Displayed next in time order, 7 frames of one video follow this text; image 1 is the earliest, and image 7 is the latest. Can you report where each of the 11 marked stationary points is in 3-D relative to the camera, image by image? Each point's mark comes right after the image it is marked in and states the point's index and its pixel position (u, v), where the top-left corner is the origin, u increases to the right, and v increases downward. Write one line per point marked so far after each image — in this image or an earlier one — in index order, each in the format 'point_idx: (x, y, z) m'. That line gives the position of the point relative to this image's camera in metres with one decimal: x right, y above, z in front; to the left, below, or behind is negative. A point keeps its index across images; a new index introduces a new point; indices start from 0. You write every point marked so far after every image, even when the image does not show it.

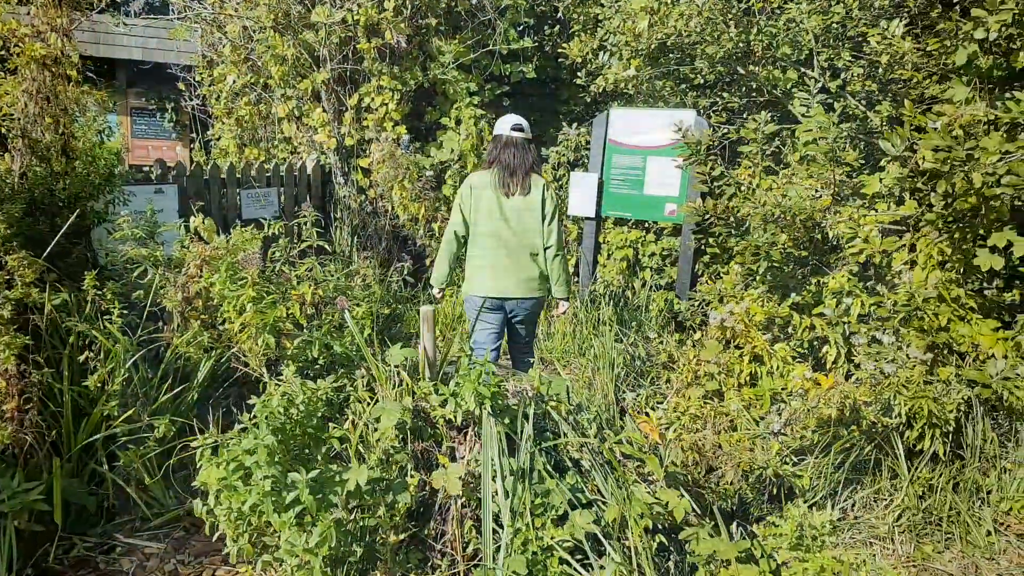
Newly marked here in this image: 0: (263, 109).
0: (-2.3, +1.6, +7.0) m
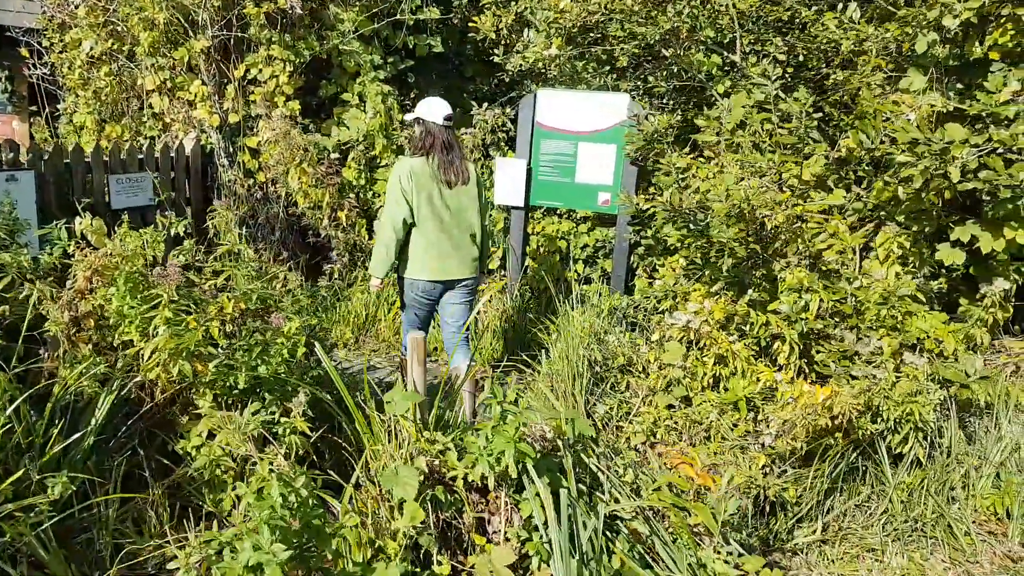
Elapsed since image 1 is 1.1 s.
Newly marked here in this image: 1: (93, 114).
0: (-3.1, +1.7, +6.2) m
1: (-3.3, +1.4, +6.2) m
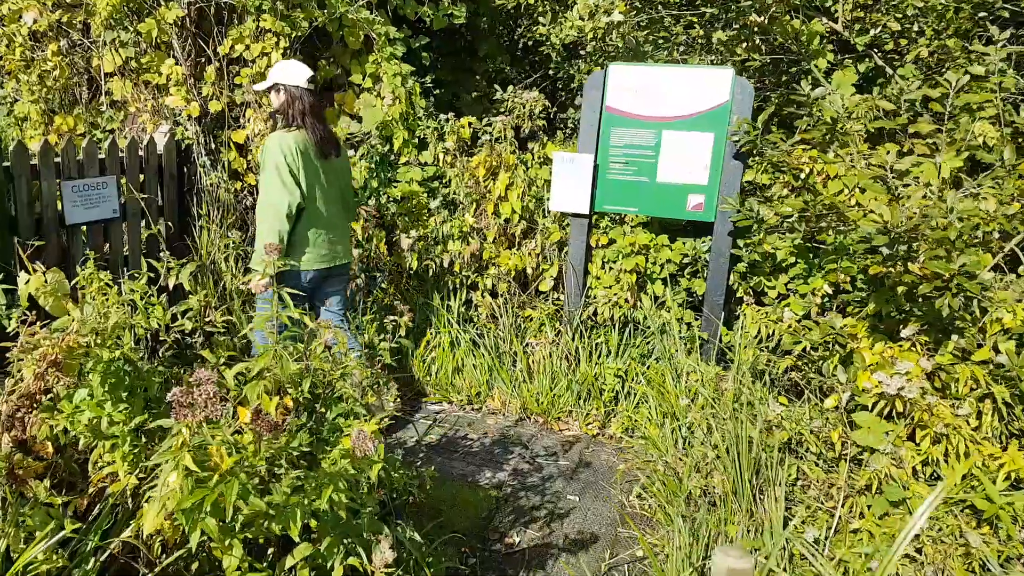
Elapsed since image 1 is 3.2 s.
0: (-2.8, +1.5, +5.0) m
1: (-3.1, +1.2, +5.0) m
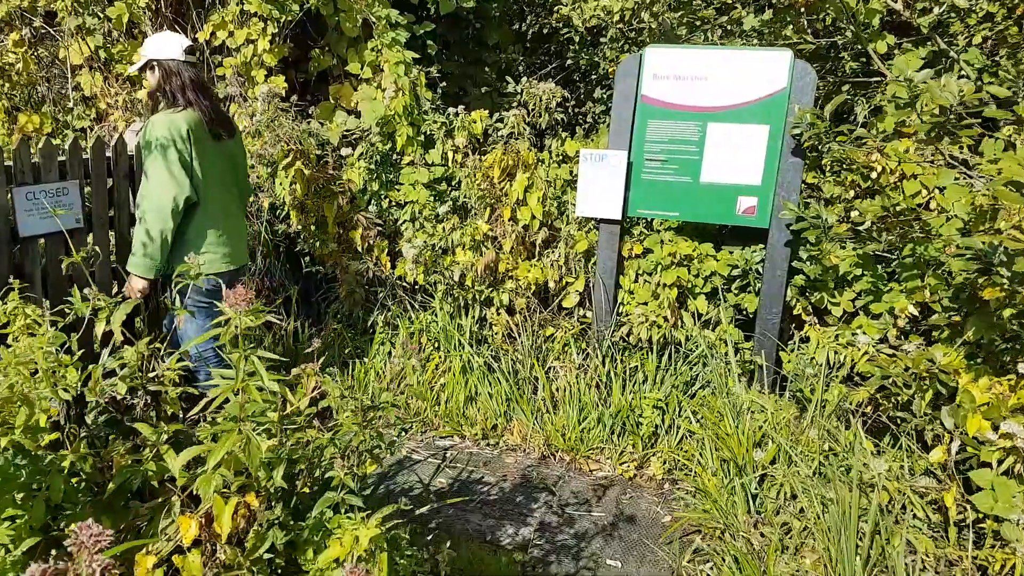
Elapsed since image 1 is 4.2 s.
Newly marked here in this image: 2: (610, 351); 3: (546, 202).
0: (-2.7, +1.4, +4.4) m
1: (-3.0, +1.1, +4.5) m
2: (+0.5, -0.3, +3.7) m
3: (+0.2, +0.4, +3.8) m
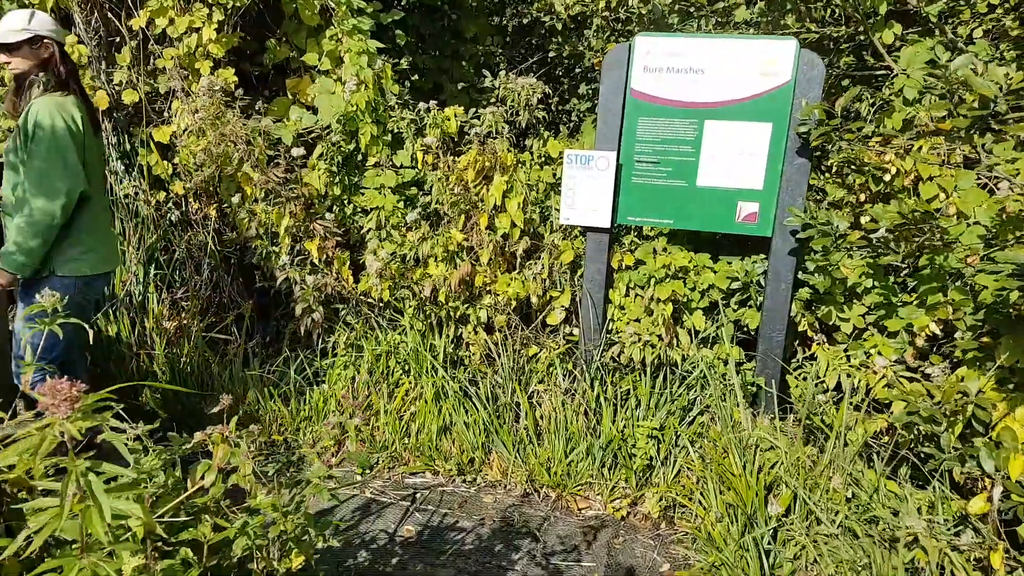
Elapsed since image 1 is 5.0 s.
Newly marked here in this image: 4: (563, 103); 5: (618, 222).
0: (-2.8, +1.3, +4.0) m
1: (-3.1, +1.0, +4.0) m
2: (+0.4, -0.4, +3.3) m
3: (+0.1, +0.4, +3.5) m
4: (+0.3, +1.1, +4.5) m
5: (+0.5, +0.3, +3.4) m
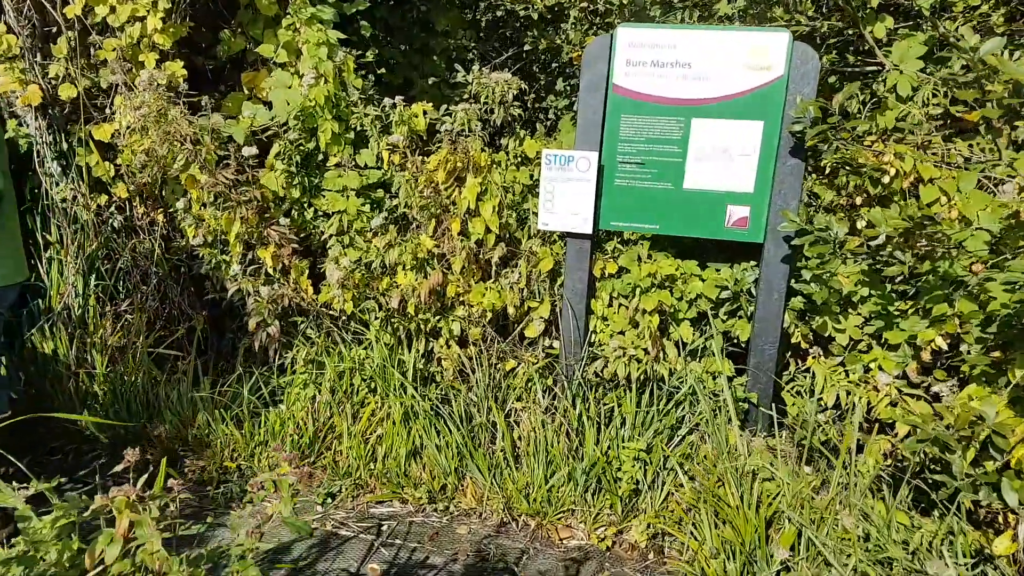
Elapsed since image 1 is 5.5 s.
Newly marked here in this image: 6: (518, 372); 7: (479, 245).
0: (-2.9, +1.2, +3.6) m
1: (-3.2, +0.9, +3.7) m
2: (+0.3, -0.4, +3.1) m
3: (0.0, +0.3, +3.2) m
4: (+0.1, +1.1, +4.3) m
5: (+0.4, +0.2, +3.2) m
6: (0.0, -0.3, +3.2) m
7: (-0.1, +0.2, +3.2) m
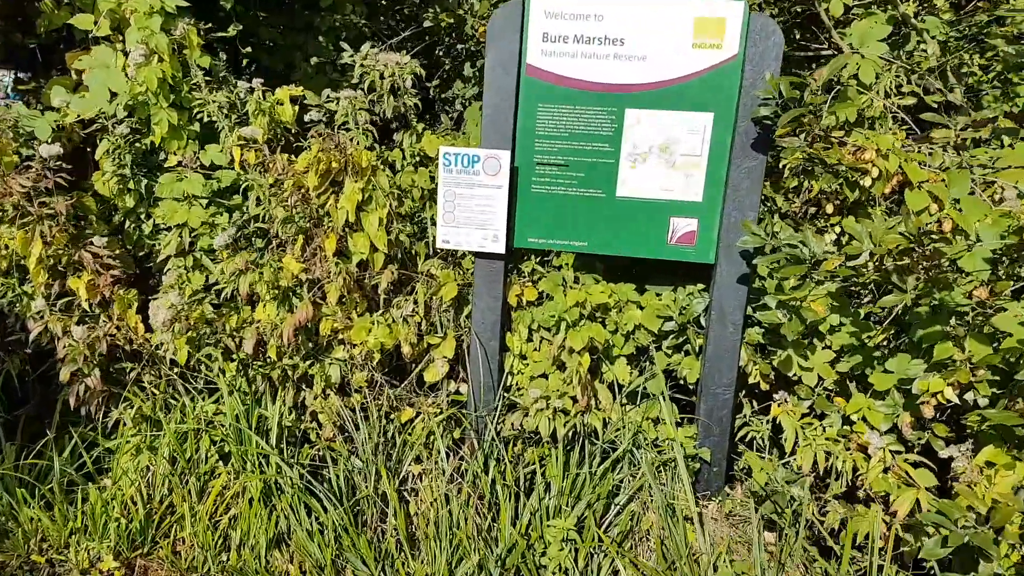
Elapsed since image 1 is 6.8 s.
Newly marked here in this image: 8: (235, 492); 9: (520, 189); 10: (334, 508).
0: (-3.3, +1.1, +2.7) m
1: (-3.6, +0.8, +2.7) m
2: (-0.1, -0.5, +2.4) m
3: (-0.4, +0.2, +2.6) m
4: (-0.3, +0.9, +3.6) m
5: (0.0, +0.1, +2.5) m
6: (-0.3, -0.5, +2.5) m
7: (-0.5, +0.1, +2.5) m
8: (-0.9, -0.6, +2.4) m
9: (0.0, +0.3, +2.5) m
10: (-0.5, -0.7, +2.4) m
